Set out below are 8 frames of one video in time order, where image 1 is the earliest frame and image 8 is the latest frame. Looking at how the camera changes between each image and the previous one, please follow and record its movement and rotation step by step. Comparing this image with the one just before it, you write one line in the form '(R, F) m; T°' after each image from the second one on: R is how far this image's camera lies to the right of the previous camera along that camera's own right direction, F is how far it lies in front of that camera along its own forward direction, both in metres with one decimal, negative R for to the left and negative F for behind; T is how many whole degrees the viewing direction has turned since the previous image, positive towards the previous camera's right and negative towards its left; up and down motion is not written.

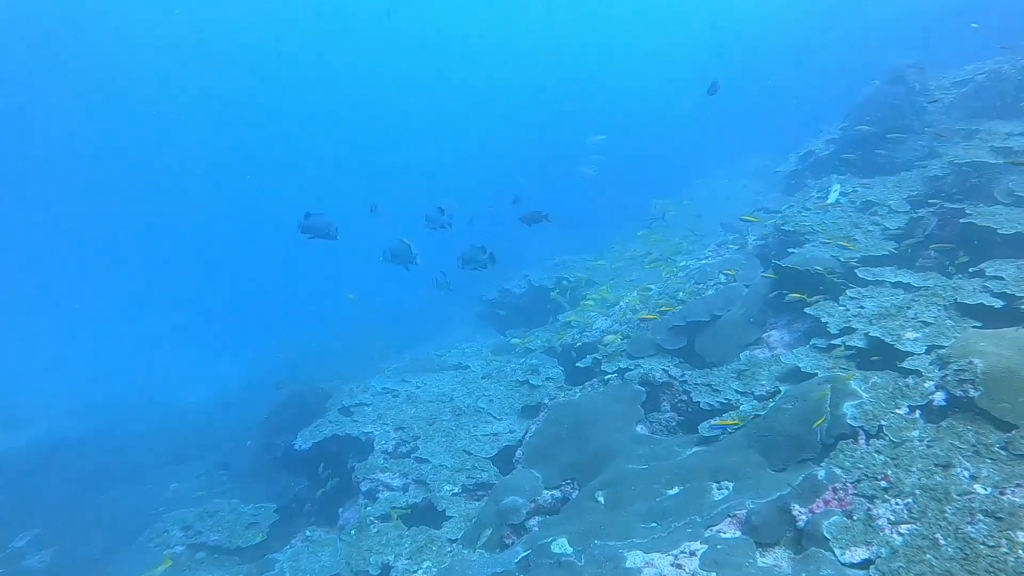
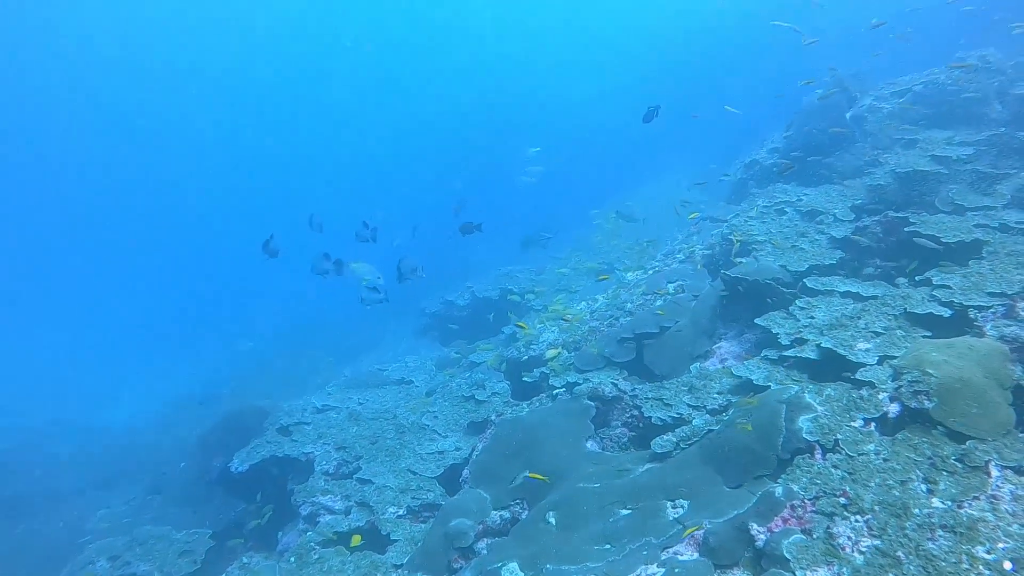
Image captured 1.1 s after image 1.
(-0.1, +1.2) m; +4°
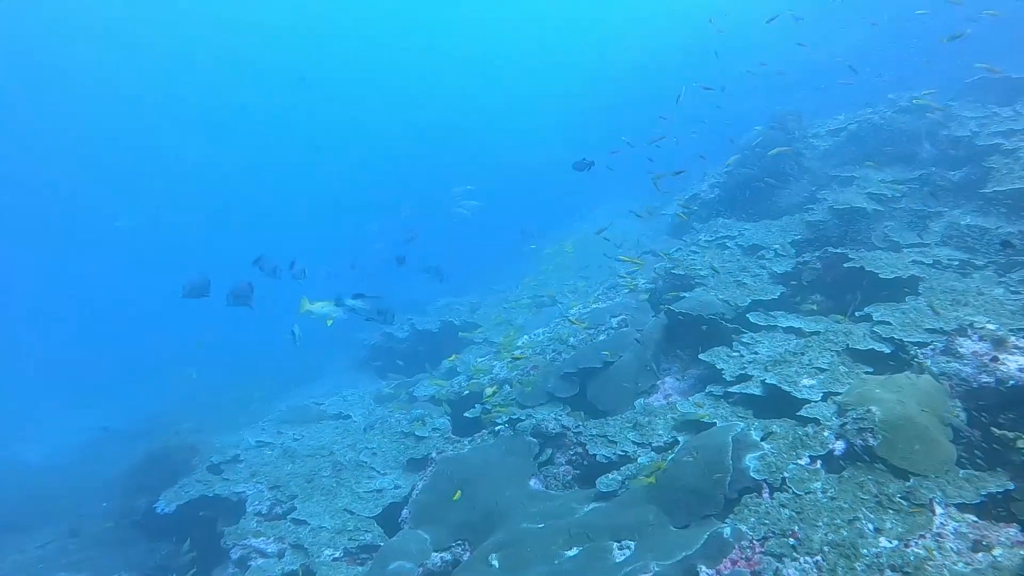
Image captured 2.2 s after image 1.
(0.0, +0.7) m; +4°
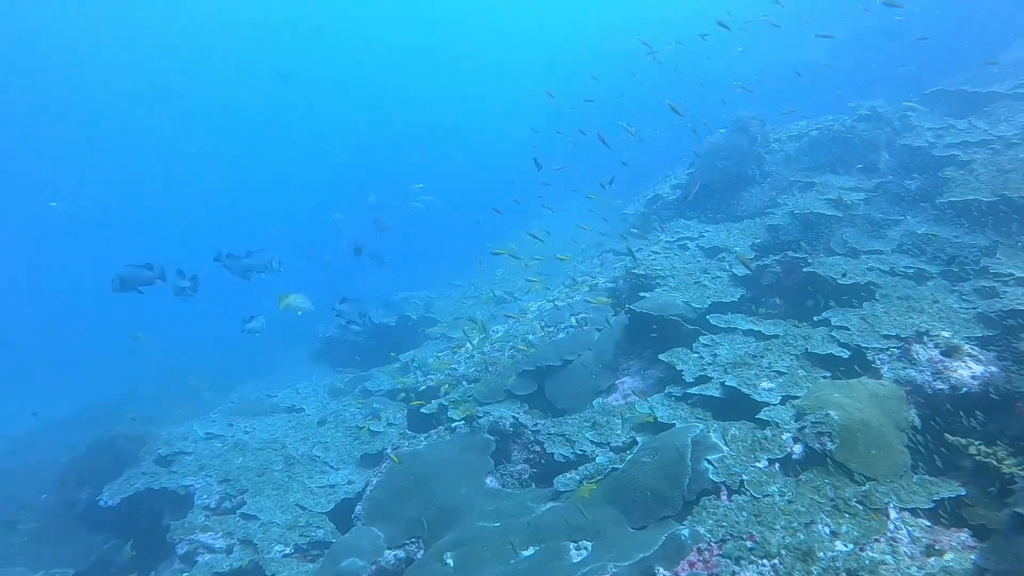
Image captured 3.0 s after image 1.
(+2.0, +0.1) m; -34°
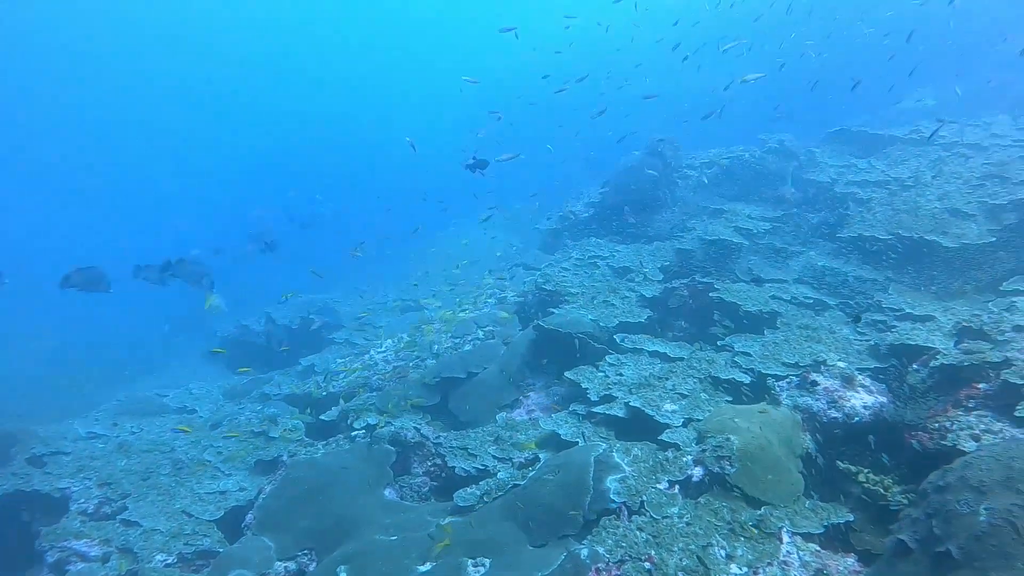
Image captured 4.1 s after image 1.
(+0.1, +0.1) m; +5°
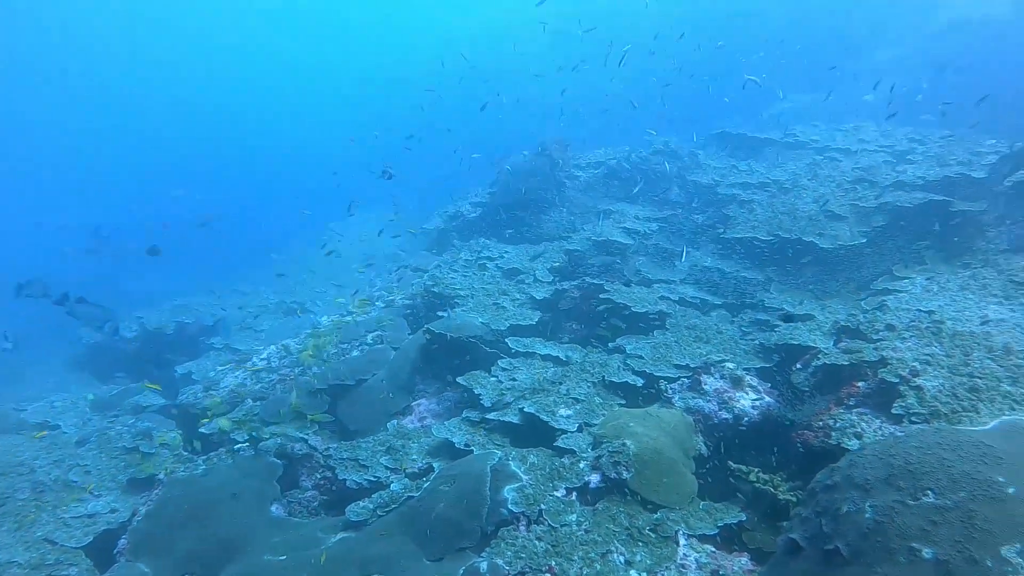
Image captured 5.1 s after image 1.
(+0.2, +0.1) m; +6°
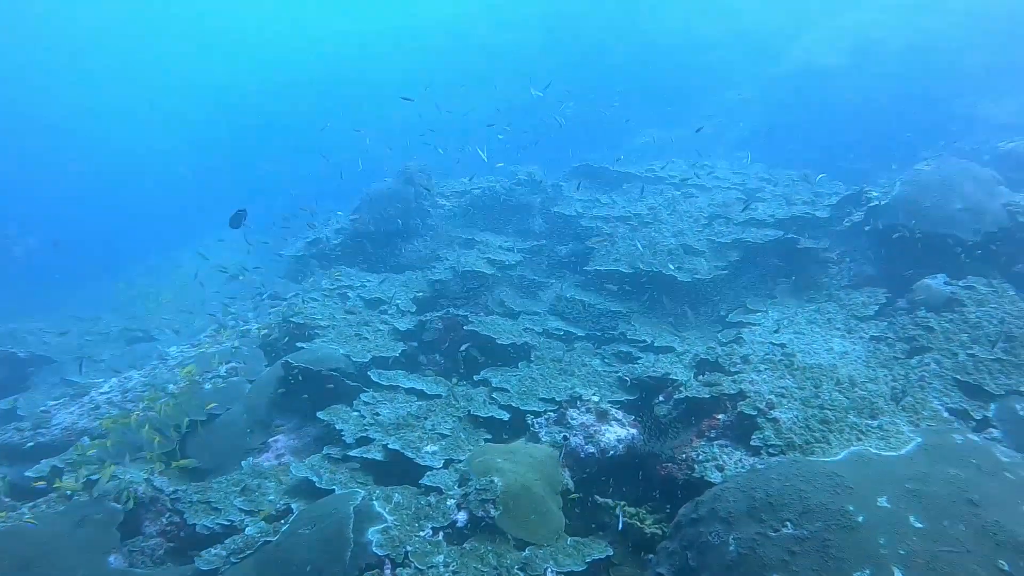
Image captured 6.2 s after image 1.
(+0.2, +0.1) m; +8°
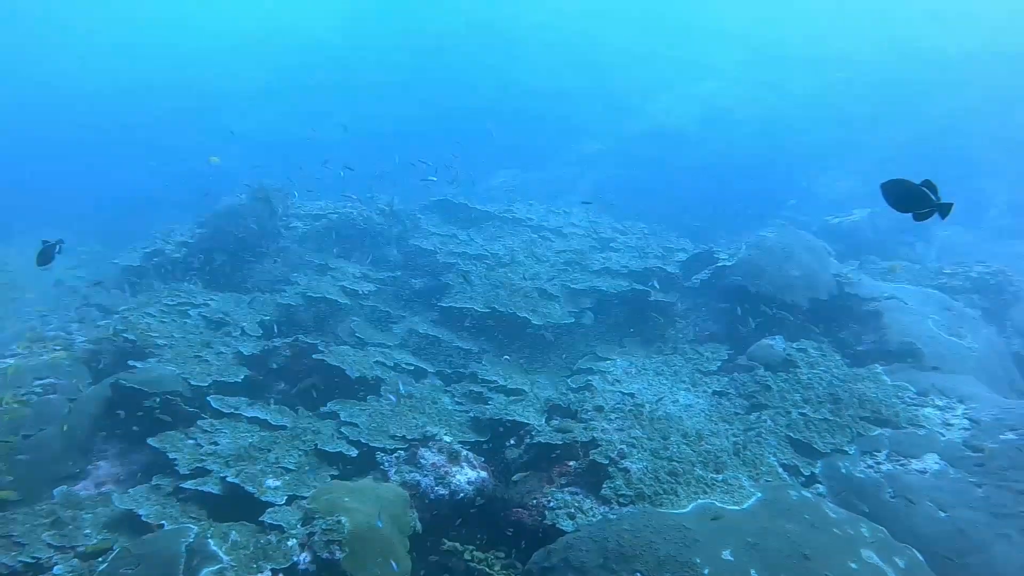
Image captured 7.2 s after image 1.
(+0.3, 0.0) m; +7°
